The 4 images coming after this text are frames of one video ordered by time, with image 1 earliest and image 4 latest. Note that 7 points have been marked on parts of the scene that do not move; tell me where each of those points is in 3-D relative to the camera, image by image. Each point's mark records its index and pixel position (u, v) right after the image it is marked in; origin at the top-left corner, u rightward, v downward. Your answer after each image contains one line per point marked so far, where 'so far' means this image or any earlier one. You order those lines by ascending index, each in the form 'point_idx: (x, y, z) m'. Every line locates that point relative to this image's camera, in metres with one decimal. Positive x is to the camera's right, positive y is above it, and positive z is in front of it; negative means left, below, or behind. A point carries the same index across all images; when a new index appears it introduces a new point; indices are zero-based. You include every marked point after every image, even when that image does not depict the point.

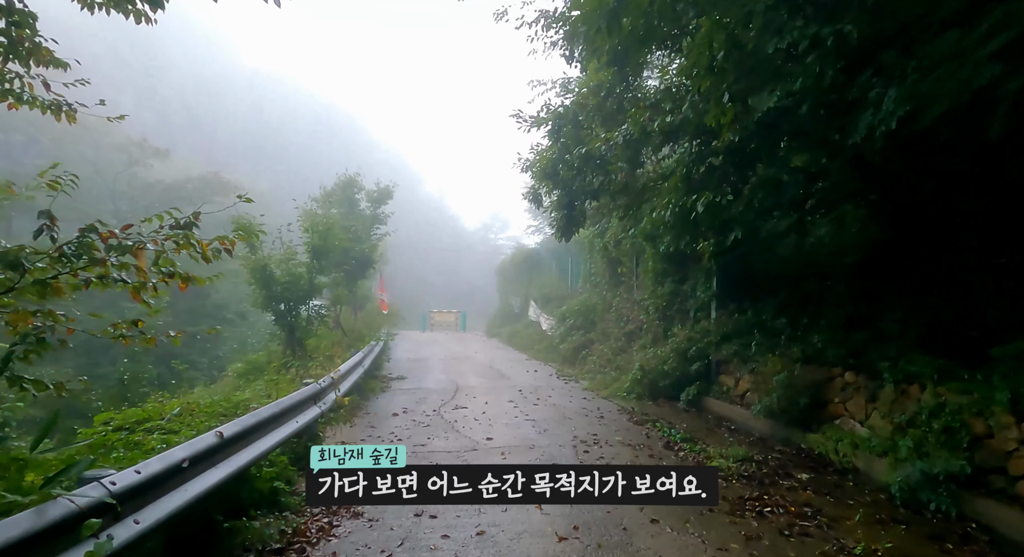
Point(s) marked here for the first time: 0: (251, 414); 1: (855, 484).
0: (-1.9, -1.0, +4.8) m
1: (+3.0, -1.8, +5.8) m
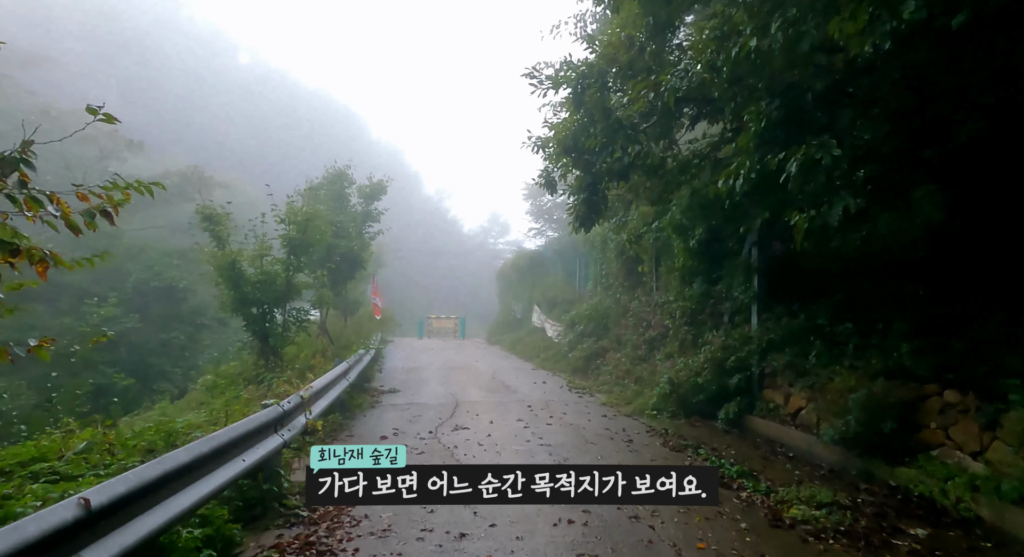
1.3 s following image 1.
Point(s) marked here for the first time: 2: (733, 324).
0: (-1.8, -0.9, +3.3) m
1: (+3.1, -1.7, +4.3) m
2: (+3.2, -0.7, +9.6) m
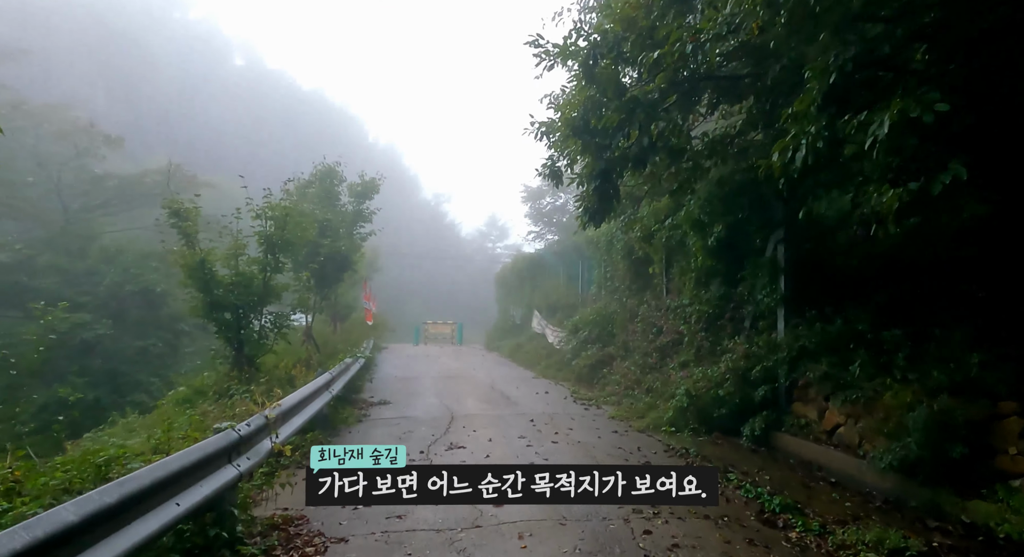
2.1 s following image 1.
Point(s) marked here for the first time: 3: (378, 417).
0: (-1.8, -0.9, +2.4) m
1: (+3.2, -1.7, +3.4) m
2: (+3.2, -0.7, +8.7) m
3: (-2.0, -2.0, +9.7) m
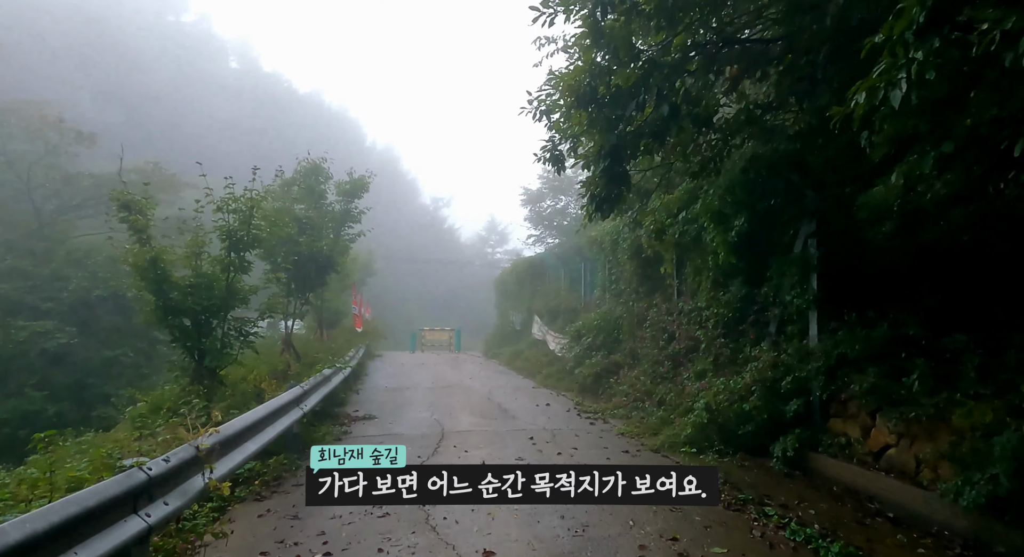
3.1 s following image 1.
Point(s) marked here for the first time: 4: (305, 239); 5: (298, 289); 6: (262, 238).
0: (-1.8, -0.9, +1.5) m
1: (+3.1, -1.7, +2.4) m
2: (+3.2, -0.7, +7.7) m
3: (-2.0, -2.1, +8.7) m
4: (-3.4, +0.6, +11.0) m
5: (-3.7, -0.2, +11.4) m
6: (-3.0, +0.5, +7.9) m
